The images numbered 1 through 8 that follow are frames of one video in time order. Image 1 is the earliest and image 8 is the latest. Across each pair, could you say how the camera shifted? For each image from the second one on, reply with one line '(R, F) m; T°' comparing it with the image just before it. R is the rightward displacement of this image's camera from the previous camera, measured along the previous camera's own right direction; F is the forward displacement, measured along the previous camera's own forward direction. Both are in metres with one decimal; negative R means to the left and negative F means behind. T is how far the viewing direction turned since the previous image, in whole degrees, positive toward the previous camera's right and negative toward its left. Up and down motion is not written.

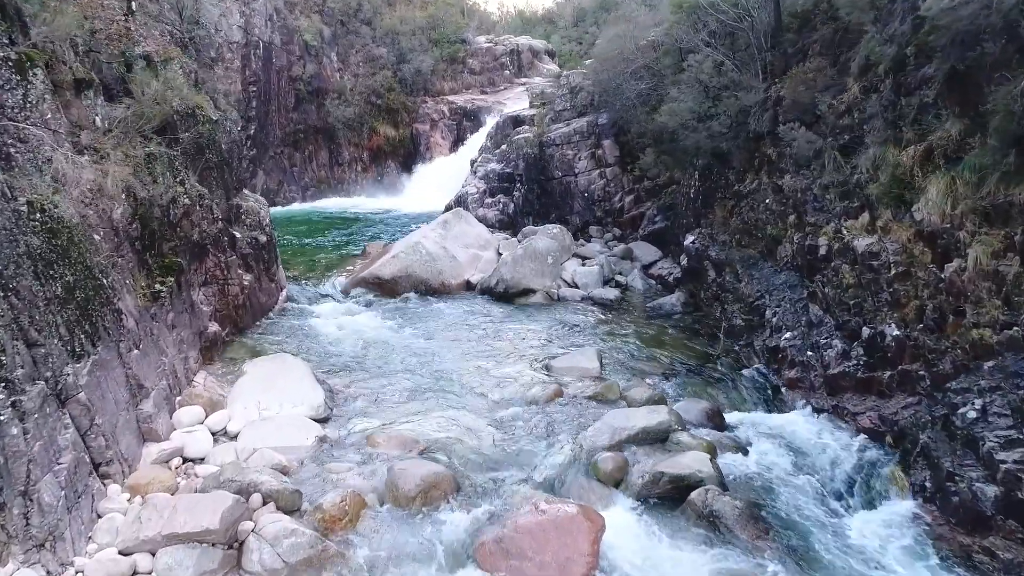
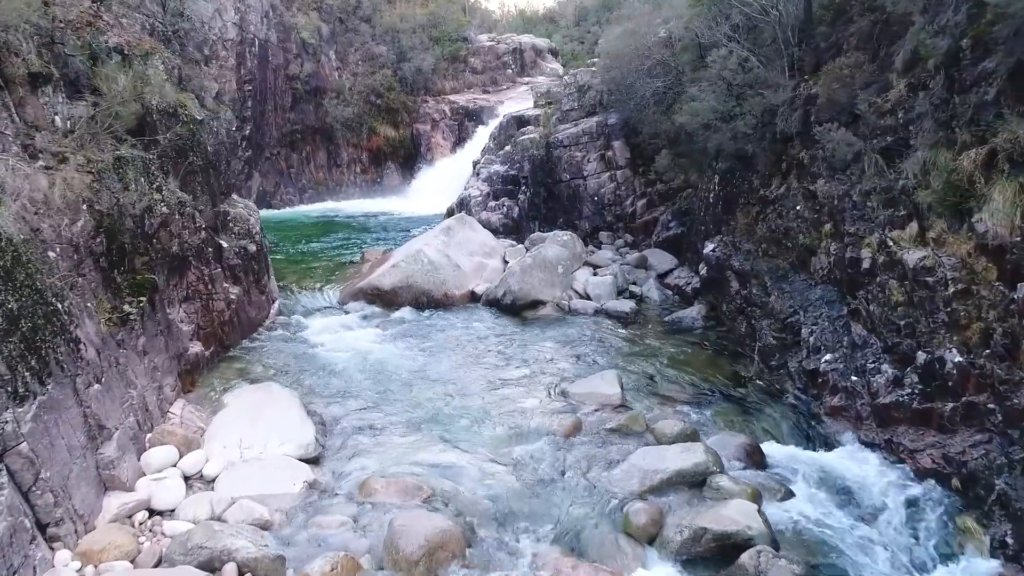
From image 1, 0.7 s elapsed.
(-0.2, +0.8) m; 0°
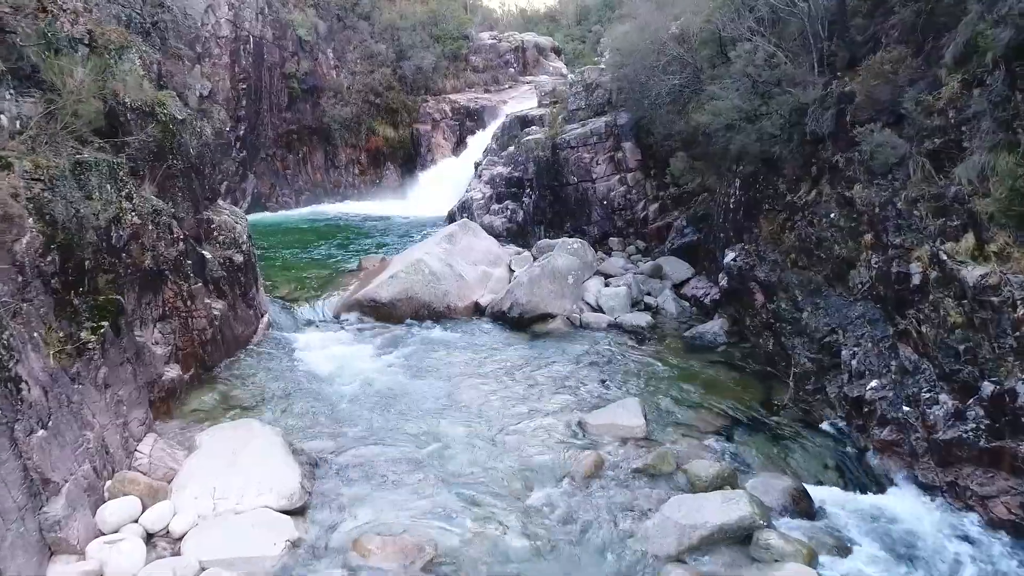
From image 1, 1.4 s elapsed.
(-0.1, +0.7) m; 0°
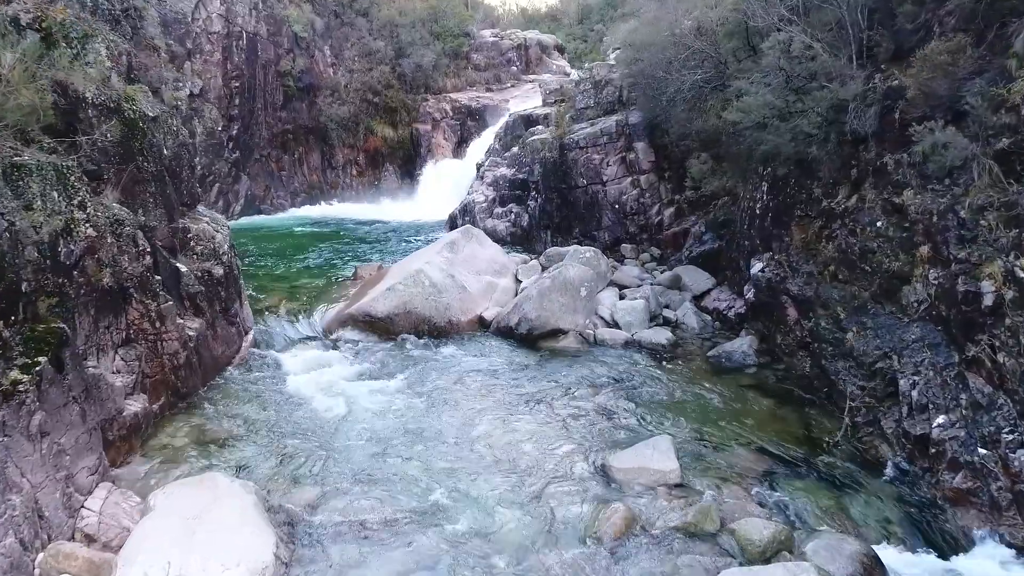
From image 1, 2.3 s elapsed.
(-0.1, +0.9) m; 0°
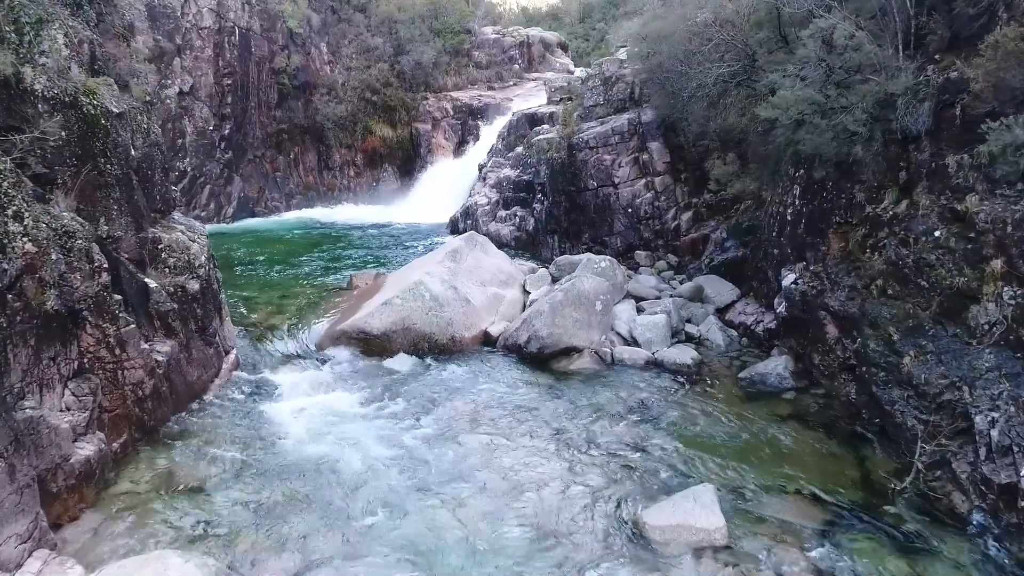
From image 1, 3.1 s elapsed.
(-0.1, +0.9) m; 0°
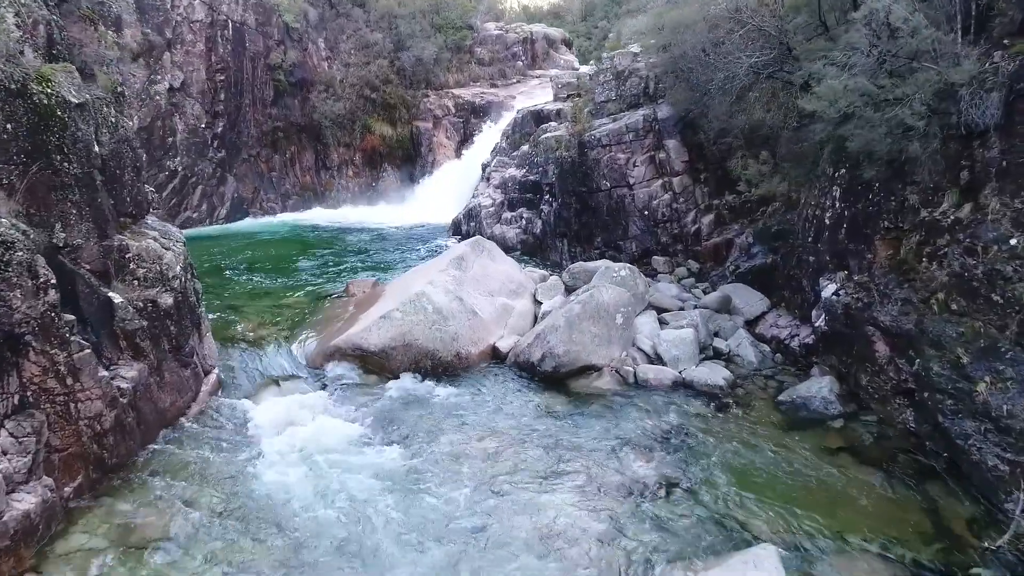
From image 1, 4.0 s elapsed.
(-0.2, +0.8) m; 0°
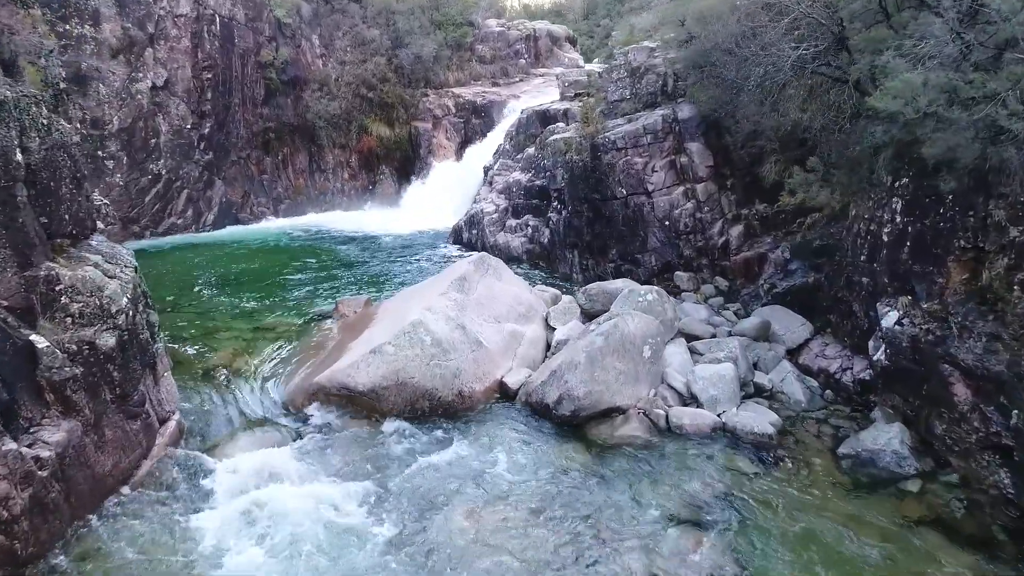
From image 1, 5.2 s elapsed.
(-0.1, +1.1) m; 0°
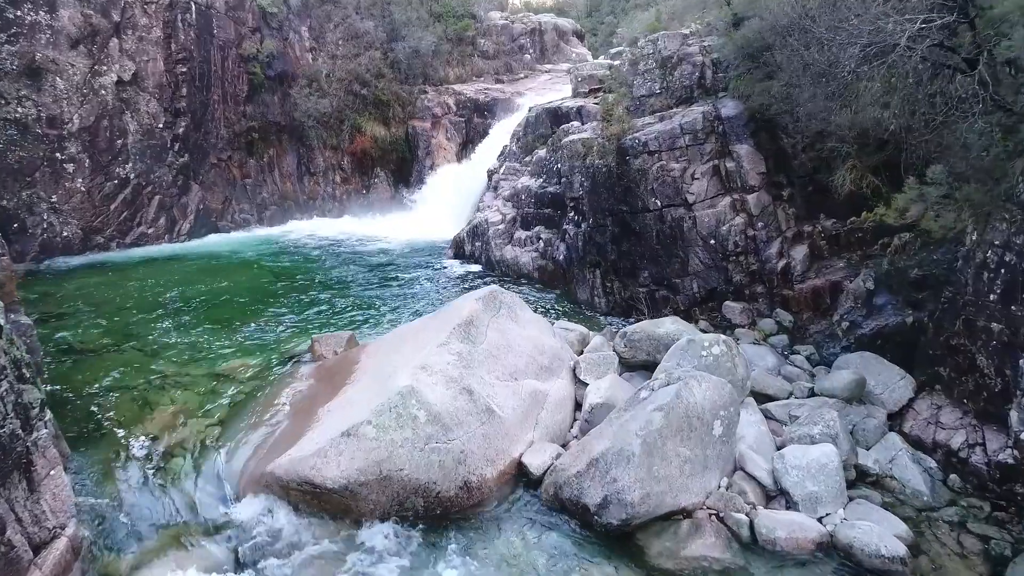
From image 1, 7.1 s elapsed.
(-0.2, +1.8) m; 0°
